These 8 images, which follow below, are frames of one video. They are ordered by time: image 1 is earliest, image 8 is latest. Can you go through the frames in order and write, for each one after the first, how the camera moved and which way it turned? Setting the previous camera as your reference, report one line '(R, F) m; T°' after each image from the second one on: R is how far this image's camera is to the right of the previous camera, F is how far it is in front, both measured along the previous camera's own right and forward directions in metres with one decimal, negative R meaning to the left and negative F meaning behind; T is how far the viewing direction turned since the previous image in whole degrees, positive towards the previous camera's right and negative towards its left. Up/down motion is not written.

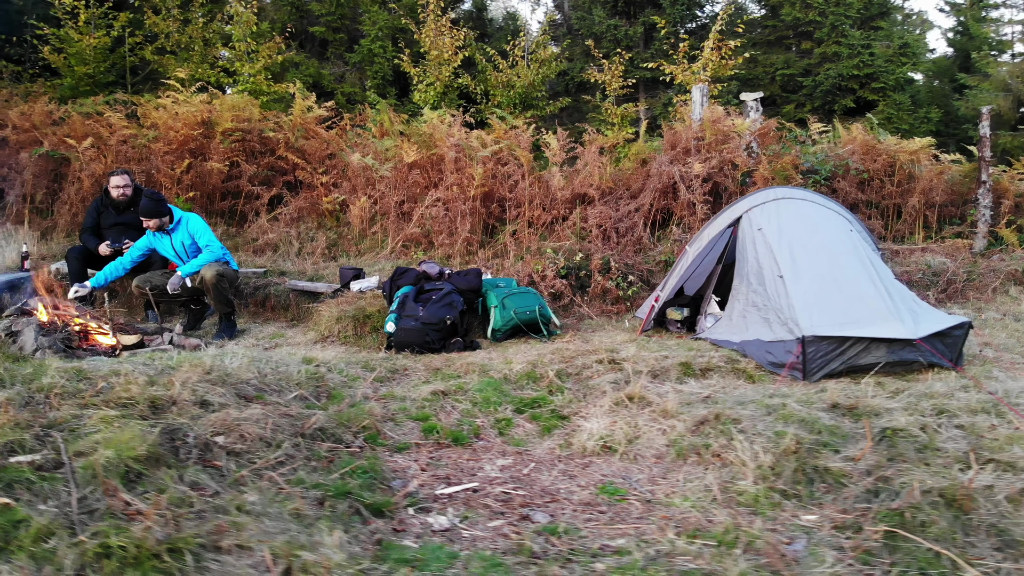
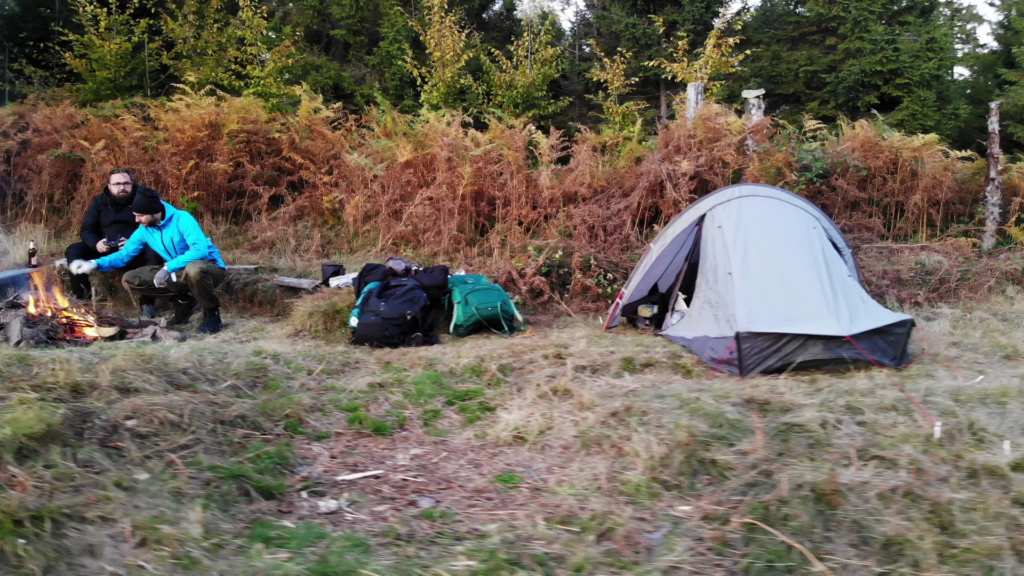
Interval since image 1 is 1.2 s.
(+0.6, -0.1) m; -4°
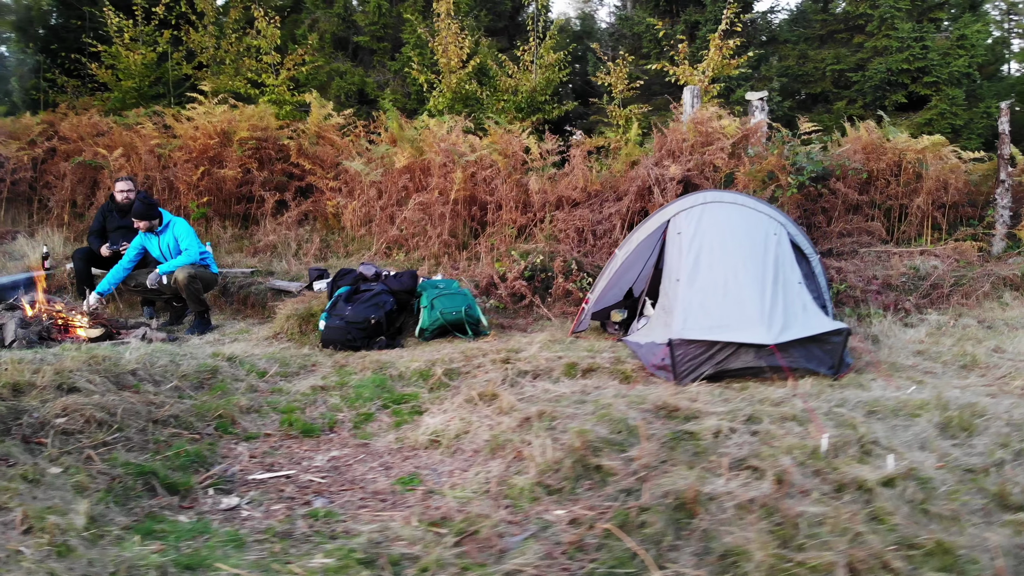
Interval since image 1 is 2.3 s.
(+0.7, -0.1) m; -4°
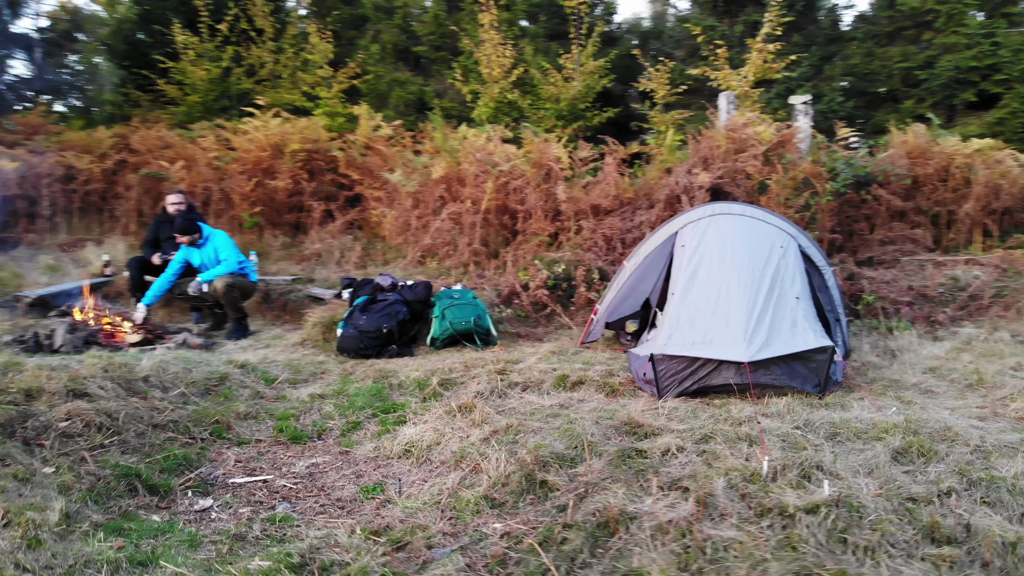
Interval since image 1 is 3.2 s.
(+0.6, -0.1) m; -6°
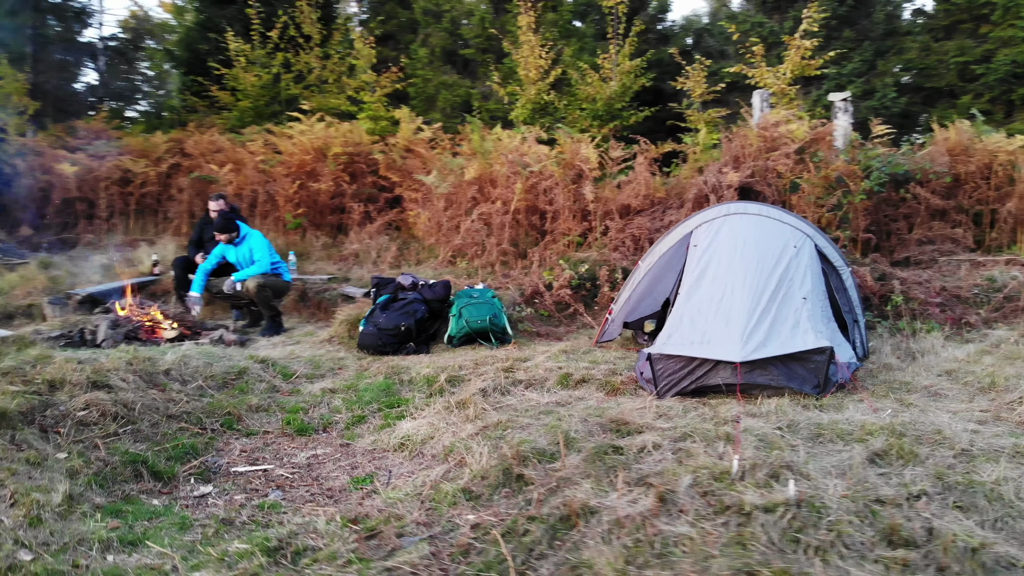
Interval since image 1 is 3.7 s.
(+0.4, -0.1) m; -5°
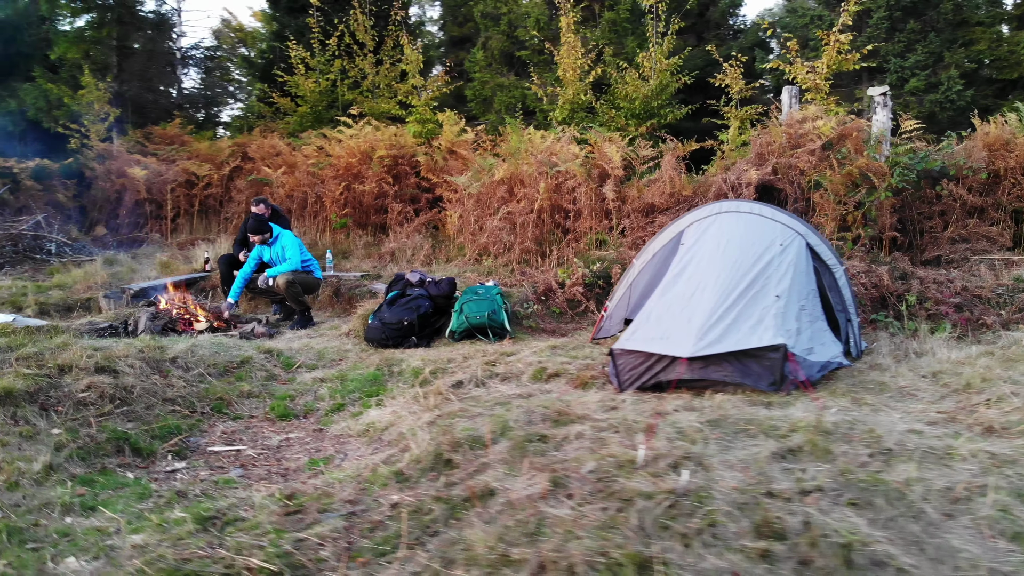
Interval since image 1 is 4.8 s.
(+0.7, -0.1) m; -7°
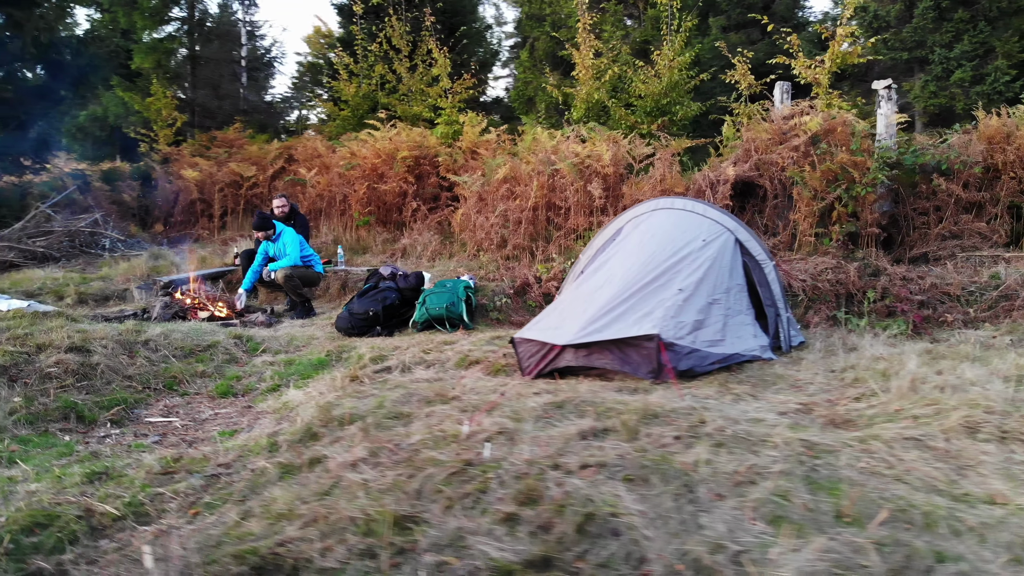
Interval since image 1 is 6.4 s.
(+1.2, -0.2) m; -8°
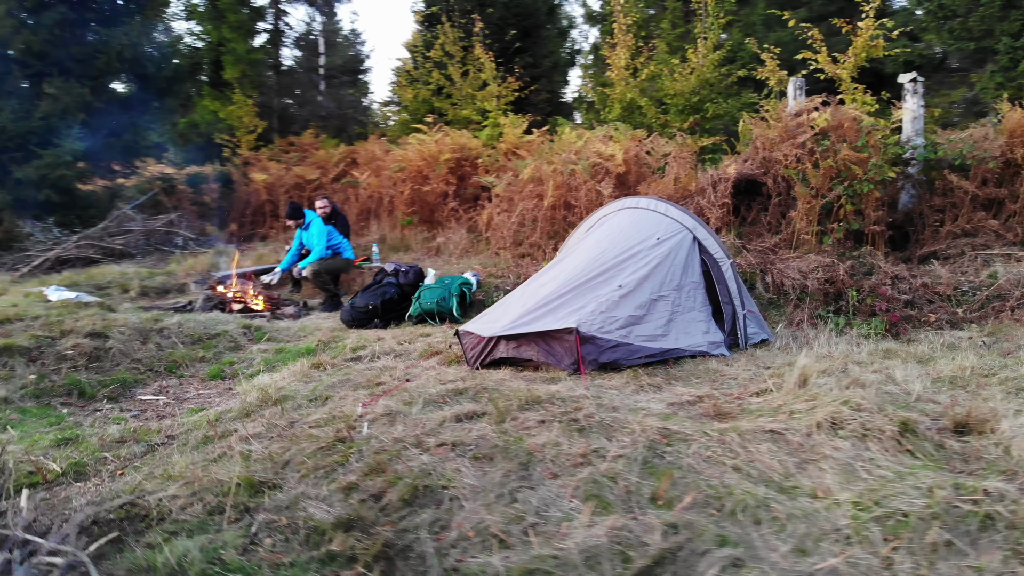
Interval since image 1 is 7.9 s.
(+1.1, -0.2) m; -8°
